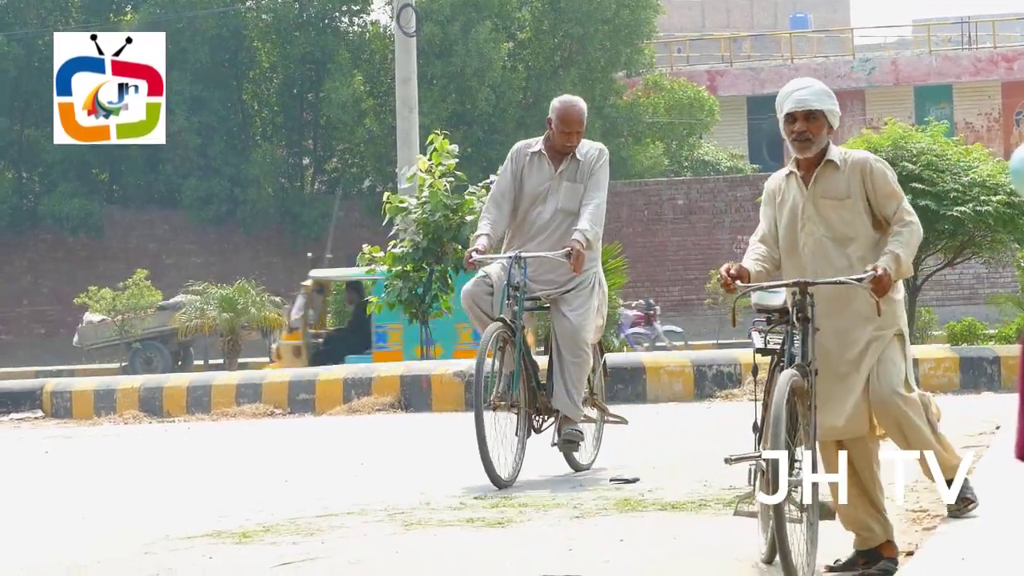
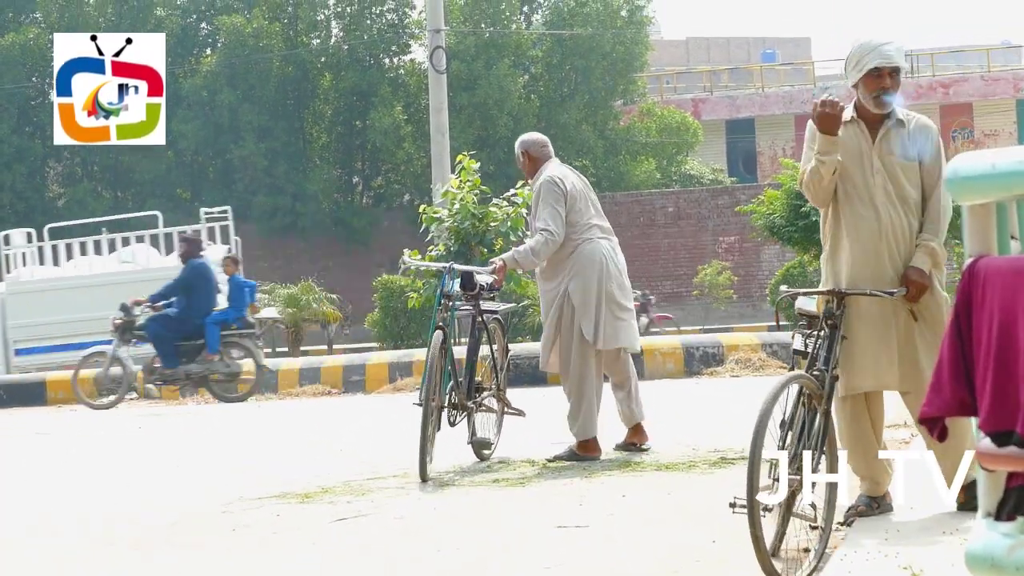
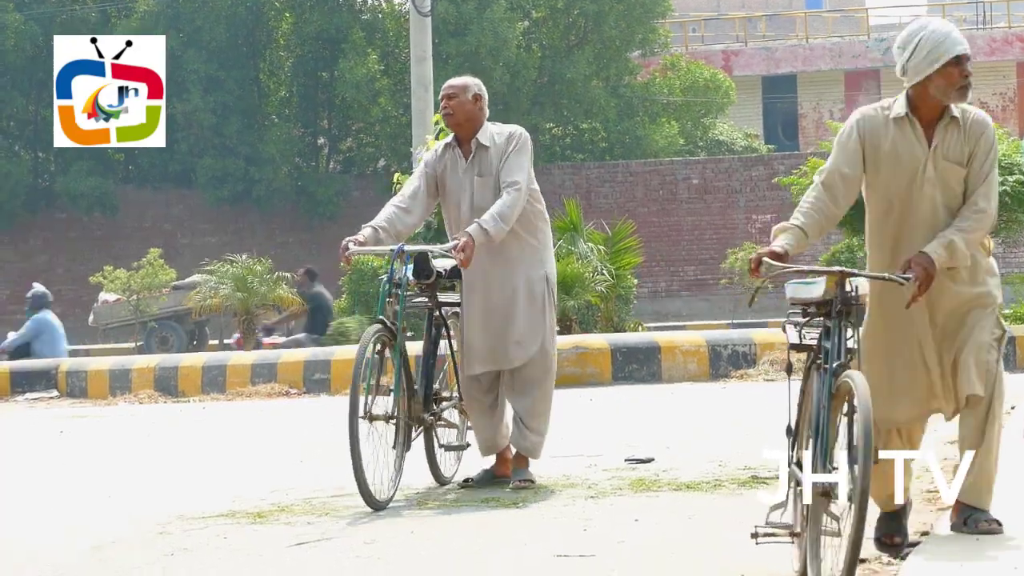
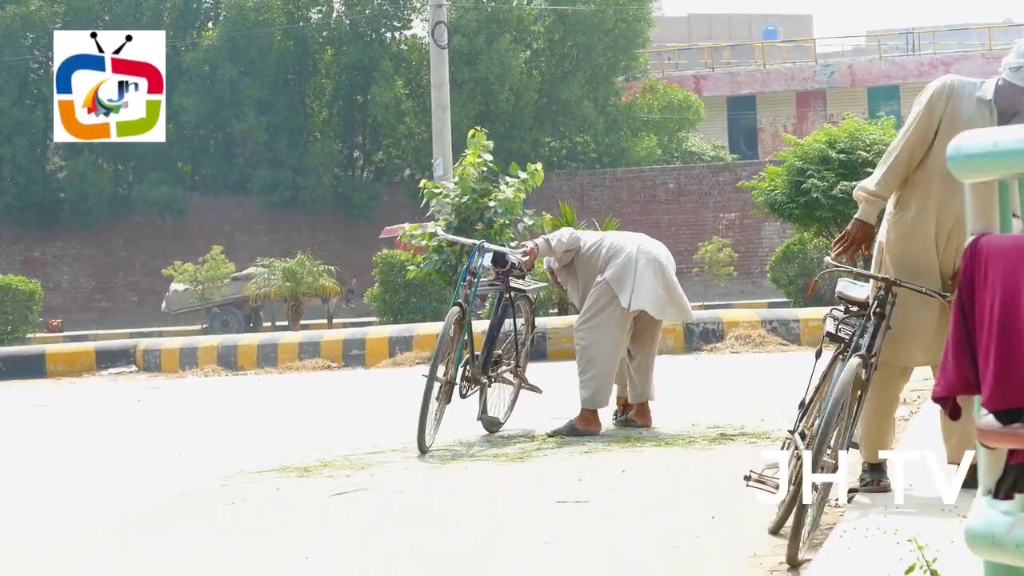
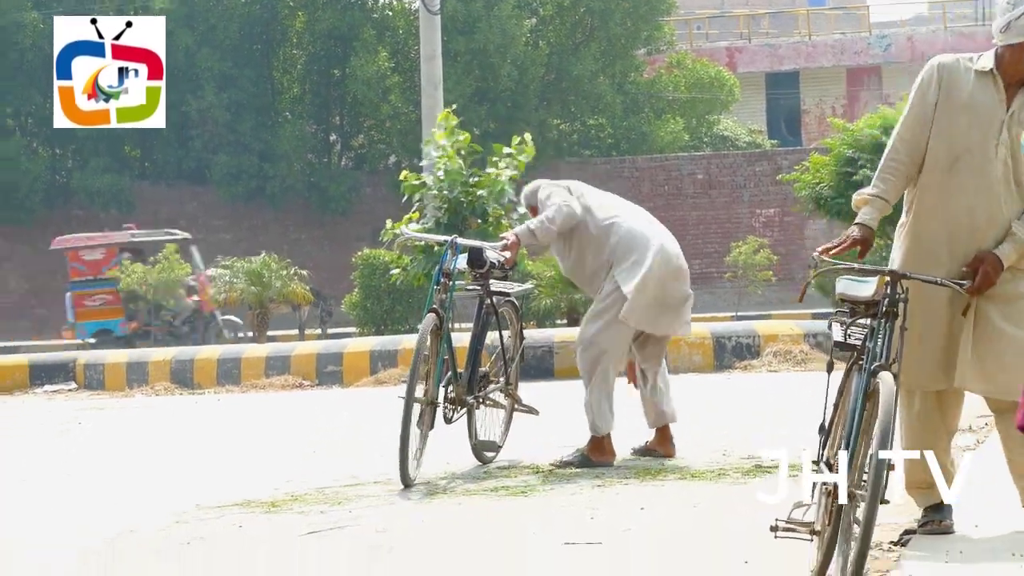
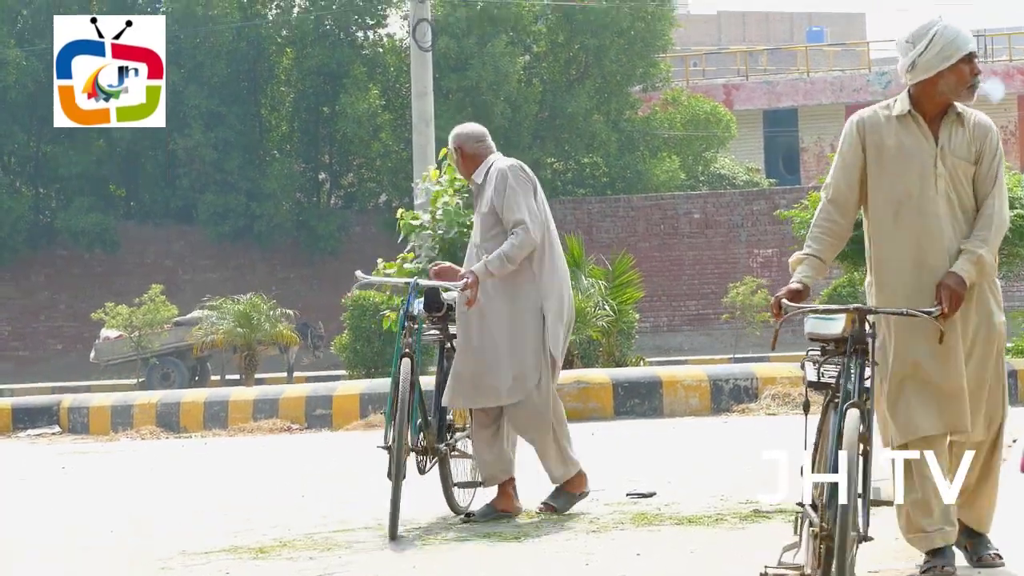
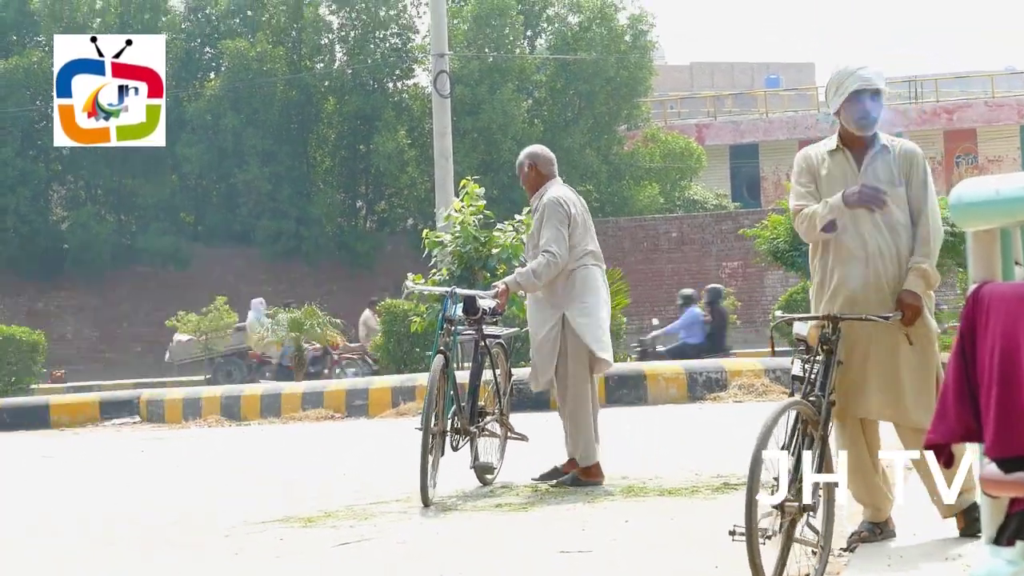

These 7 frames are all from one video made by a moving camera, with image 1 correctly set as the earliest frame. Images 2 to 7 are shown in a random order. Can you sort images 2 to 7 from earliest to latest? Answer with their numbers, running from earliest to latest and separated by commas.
3, 6, 5, 4, 2, 7
